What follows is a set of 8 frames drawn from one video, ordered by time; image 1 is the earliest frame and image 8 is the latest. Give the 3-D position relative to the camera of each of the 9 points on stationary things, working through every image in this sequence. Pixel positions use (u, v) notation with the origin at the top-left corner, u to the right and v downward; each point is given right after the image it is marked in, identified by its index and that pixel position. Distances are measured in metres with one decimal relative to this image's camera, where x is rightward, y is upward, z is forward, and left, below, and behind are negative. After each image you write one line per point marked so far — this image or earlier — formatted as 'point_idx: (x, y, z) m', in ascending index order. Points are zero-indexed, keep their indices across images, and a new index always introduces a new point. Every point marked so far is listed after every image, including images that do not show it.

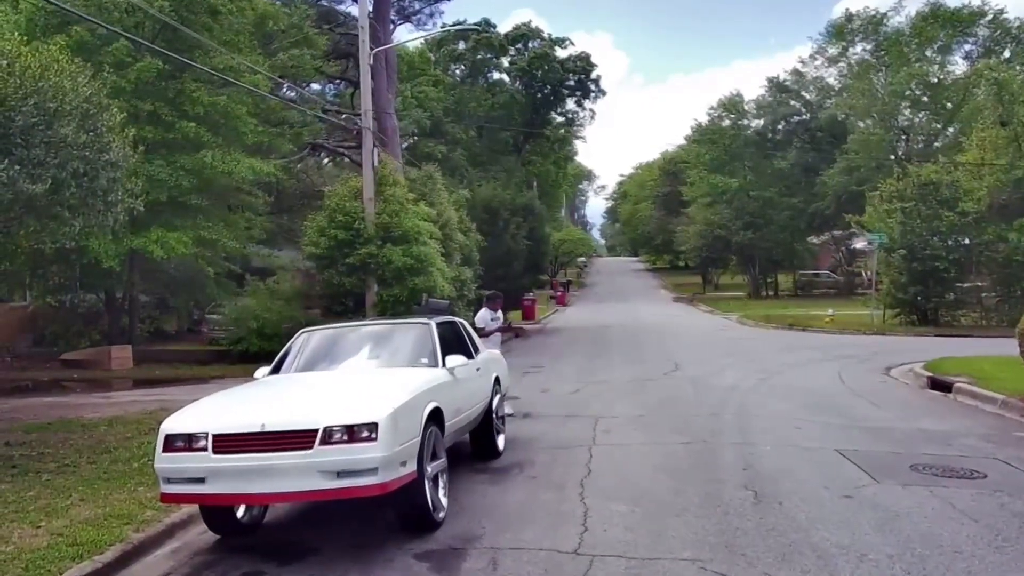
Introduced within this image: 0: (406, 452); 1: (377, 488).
0: (-0.8, -1.2, +6.8) m
1: (-0.9, -1.4, +6.4) m
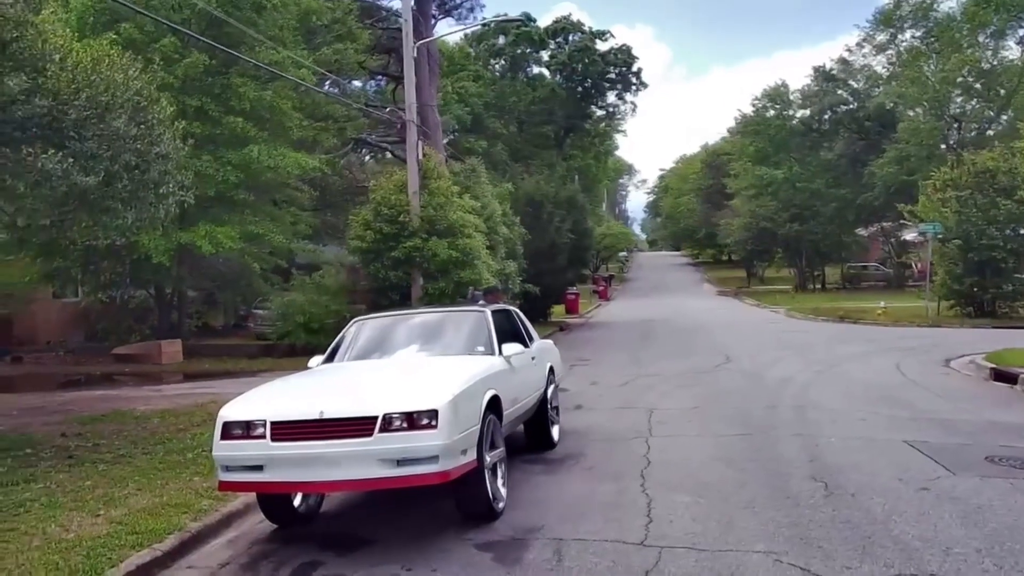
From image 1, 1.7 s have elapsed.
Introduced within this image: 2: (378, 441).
0: (-0.3, -1.1, +6.6) m
1: (-0.5, -1.3, +6.3) m
2: (-0.9, -1.0, +6.2) m
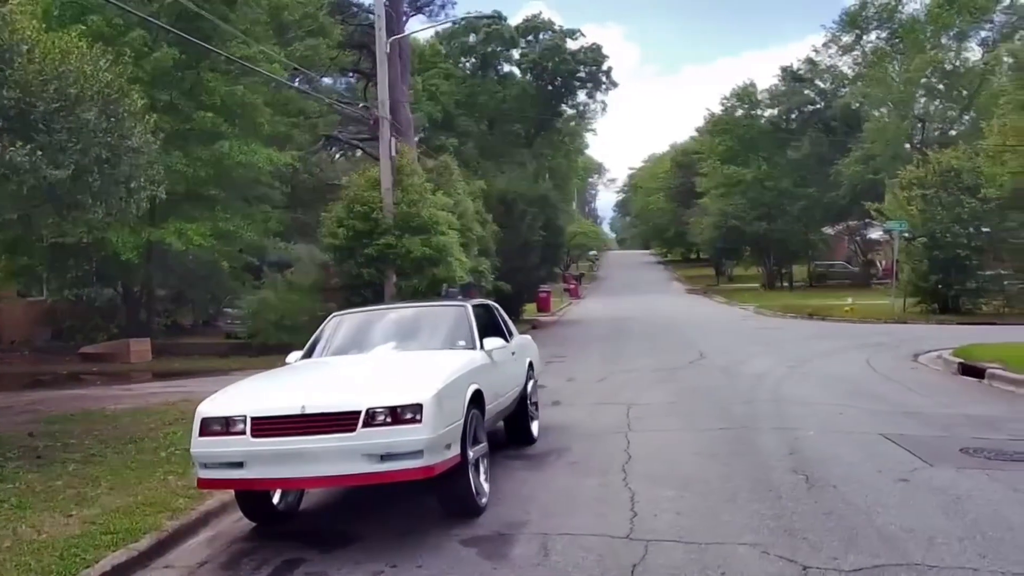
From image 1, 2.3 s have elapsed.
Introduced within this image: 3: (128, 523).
0: (-0.4, -1.0, +6.5) m
1: (-0.6, -1.2, +6.2) m
2: (-1.0, -1.0, +6.1) m
3: (-2.9, -1.8, +7.1) m
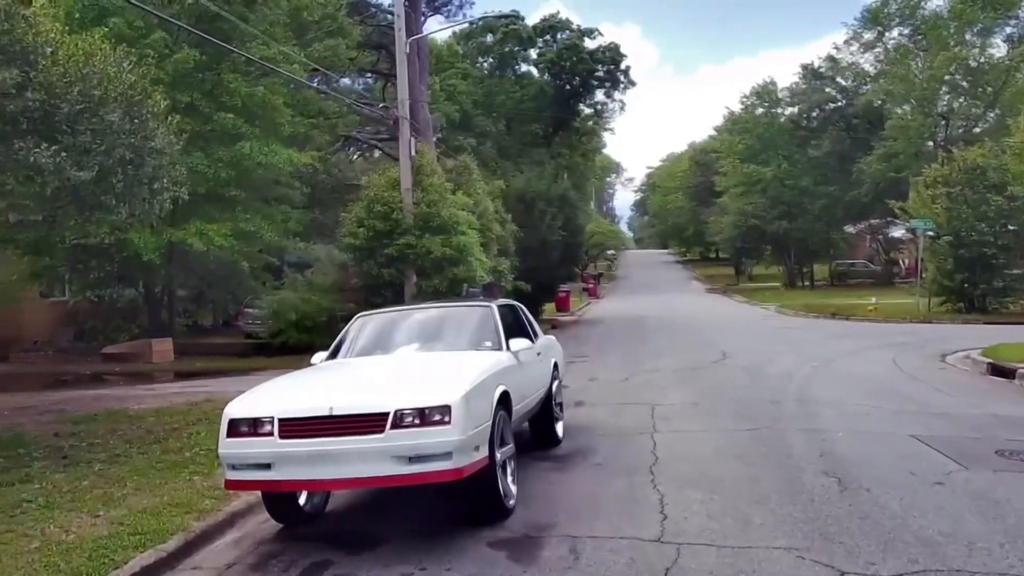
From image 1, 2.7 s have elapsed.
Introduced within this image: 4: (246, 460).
0: (-0.2, -1.0, +6.5) m
1: (-0.4, -1.2, +6.2) m
2: (-0.8, -1.0, +6.1) m
3: (-2.7, -1.8, +7.1) m
4: (-1.8, -1.1, +6.3) m
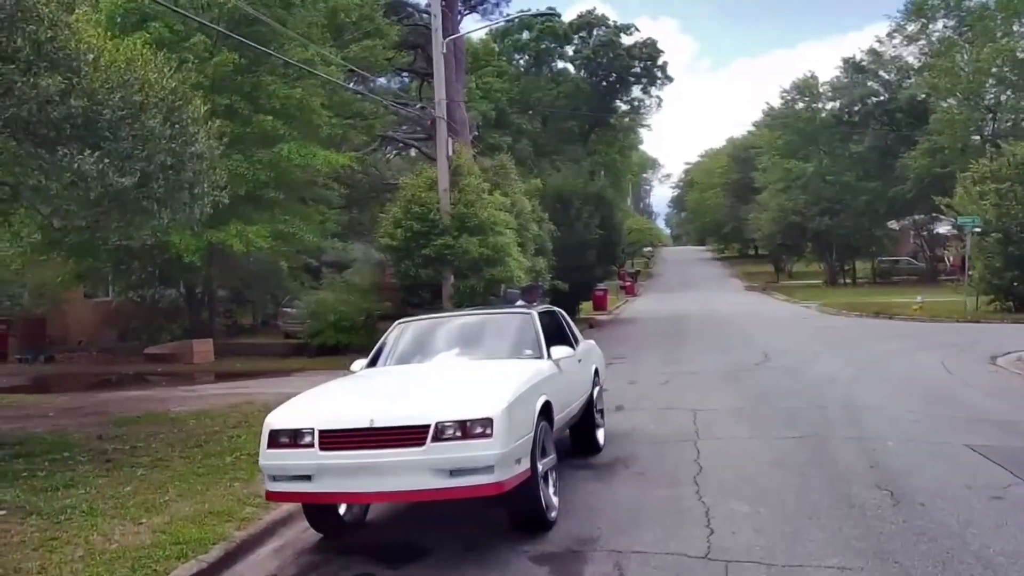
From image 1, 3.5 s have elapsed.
0: (+0.1, -1.1, +6.4) m
1: (-0.1, -1.3, +6.0) m
2: (-0.5, -1.0, +6.0) m
3: (-2.4, -1.9, +7.1) m
4: (-1.5, -1.2, +6.2) m
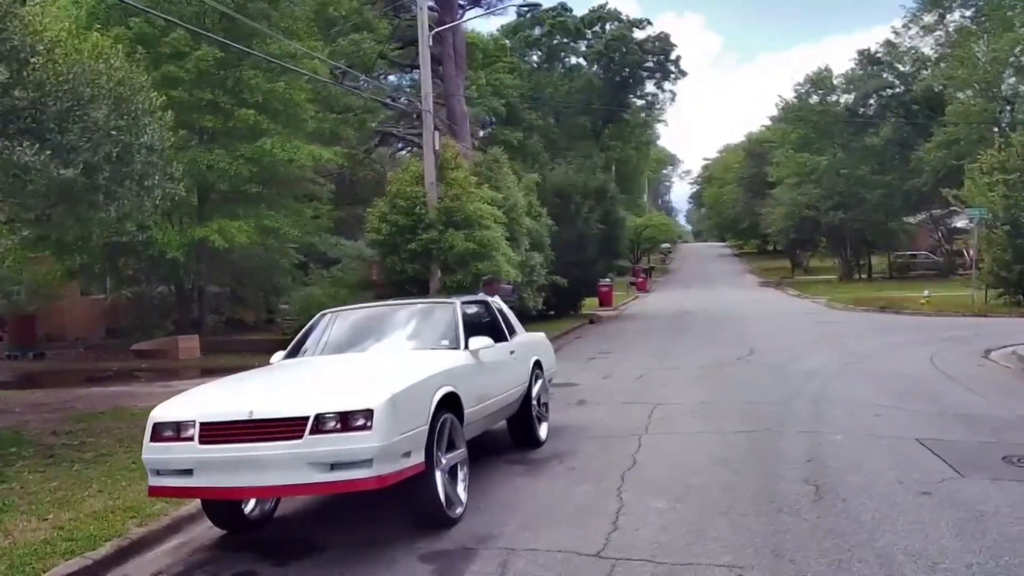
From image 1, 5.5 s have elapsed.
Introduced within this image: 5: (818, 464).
0: (-0.7, -1.0, +6.1) m
1: (-0.8, -1.2, +5.8) m
2: (-1.2, -0.9, +5.7) m
3: (-3.1, -1.8, +6.9) m
4: (-2.2, -1.1, +6.0) m
5: (+2.5, -1.4, +7.7) m
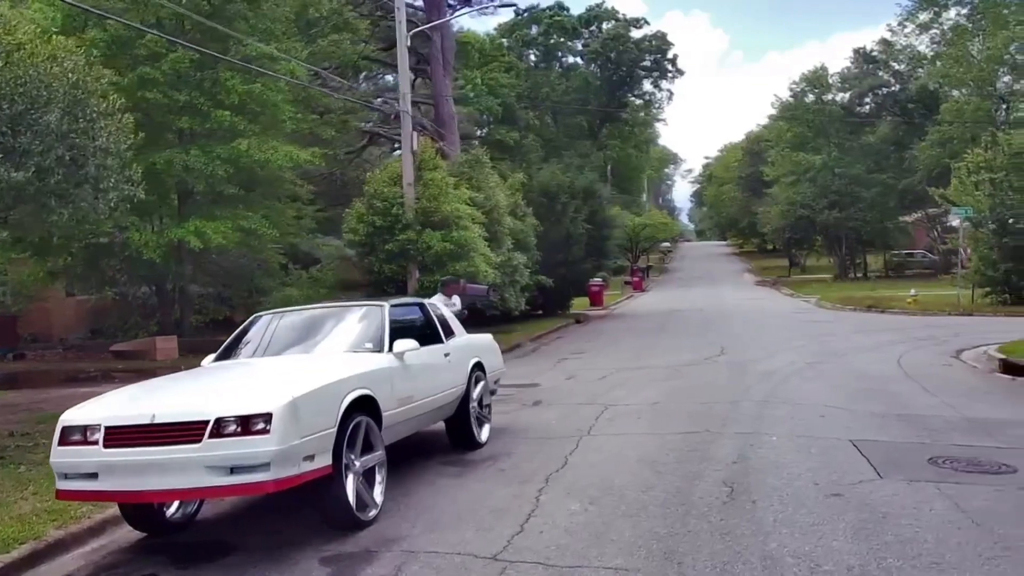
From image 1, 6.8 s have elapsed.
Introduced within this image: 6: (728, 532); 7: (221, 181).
0: (-1.3, -1.0, +6.1) m
1: (-1.5, -1.2, +5.8) m
2: (-1.9, -1.0, +5.8) m
3: (-3.7, -1.8, +7.0) m
4: (-2.8, -1.2, +6.0) m
5: (+1.9, -1.5, +7.7) m
6: (+1.3, -1.5, +5.8) m
7: (-6.3, +2.3, +20.2) m
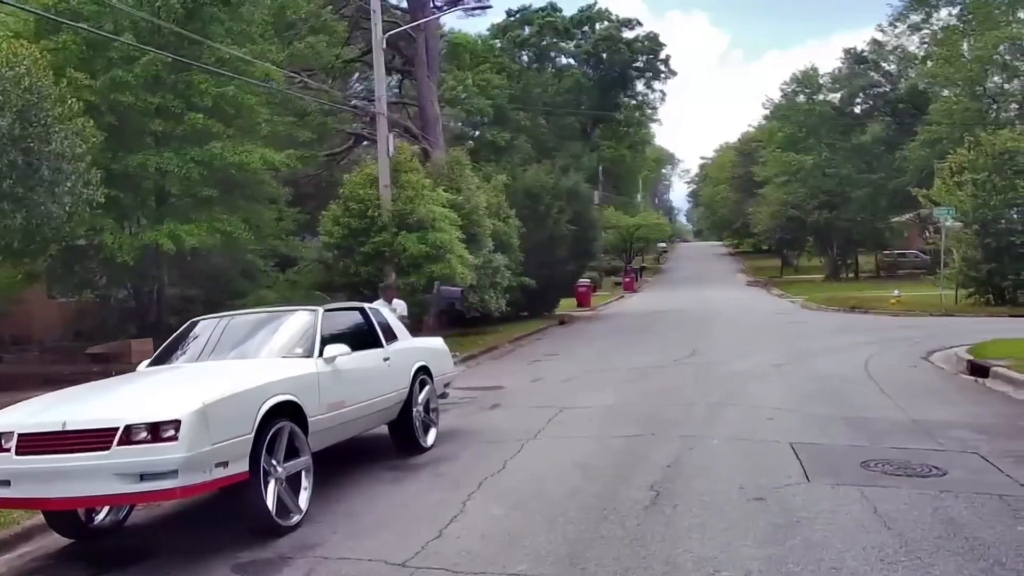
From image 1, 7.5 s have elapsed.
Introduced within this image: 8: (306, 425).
0: (-1.8, -1.1, +6.1) m
1: (-2.0, -1.2, +5.8) m
2: (-2.4, -1.0, +5.8) m
3: (-4.2, -1.8, +7.0) m
4: (-3.4, -1.2, +6.0) m
5: (+1.3, -1.5, +7.7) m
6: (+0.8, -1.5, +5.8) m
7: (-6.8, +2.2, +20.2) m
8: (-1.5, -1.0, +7.1) m
